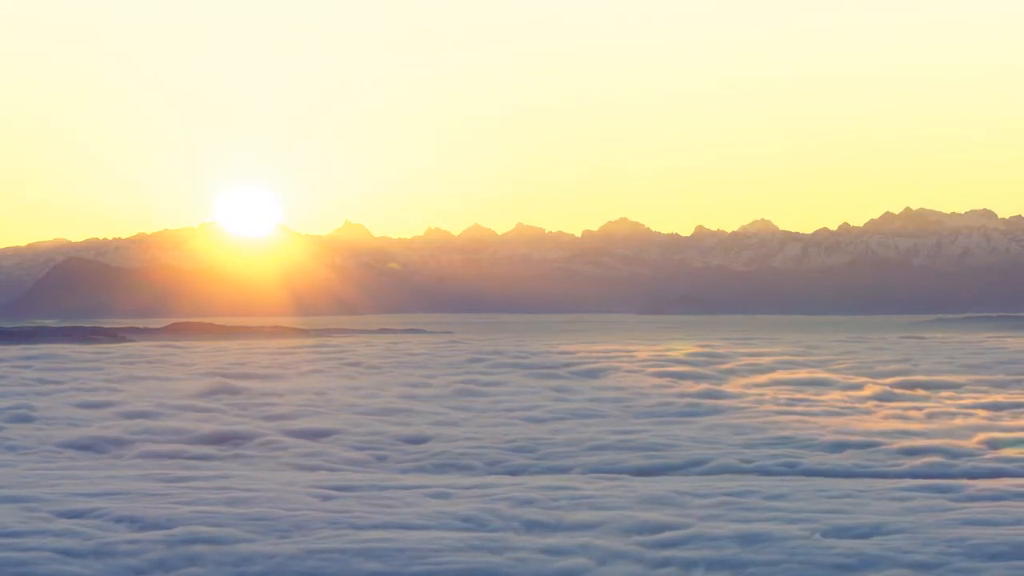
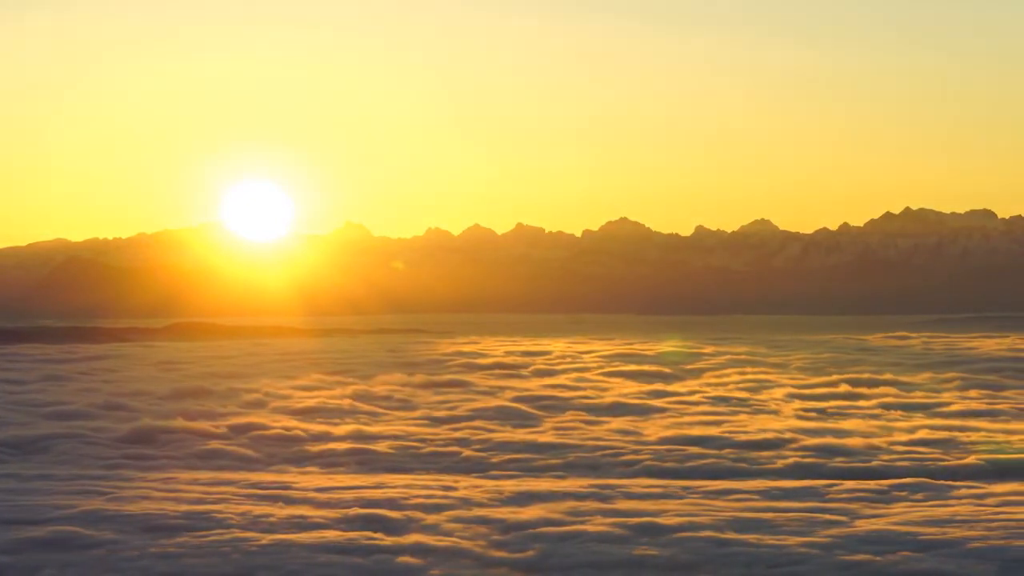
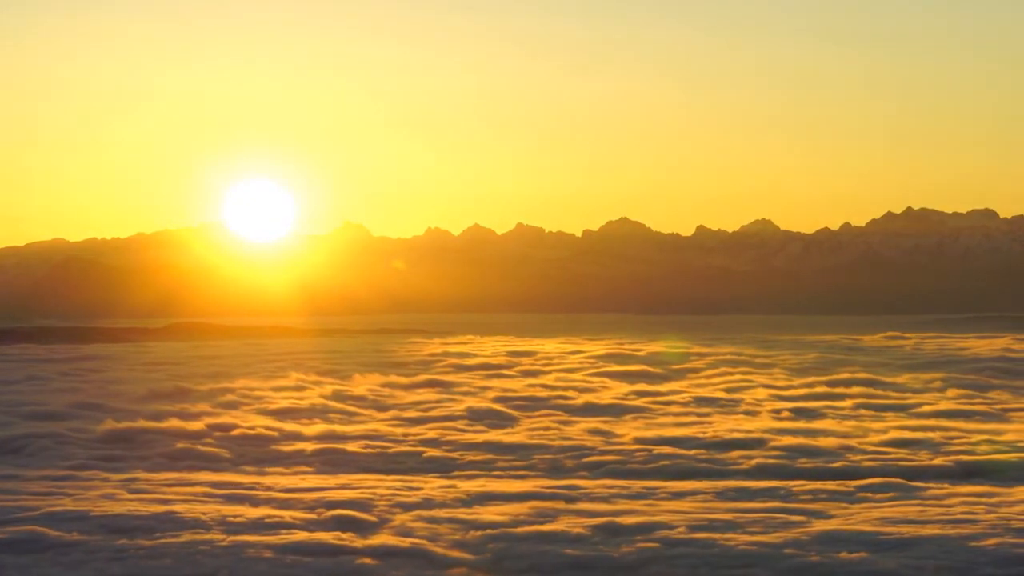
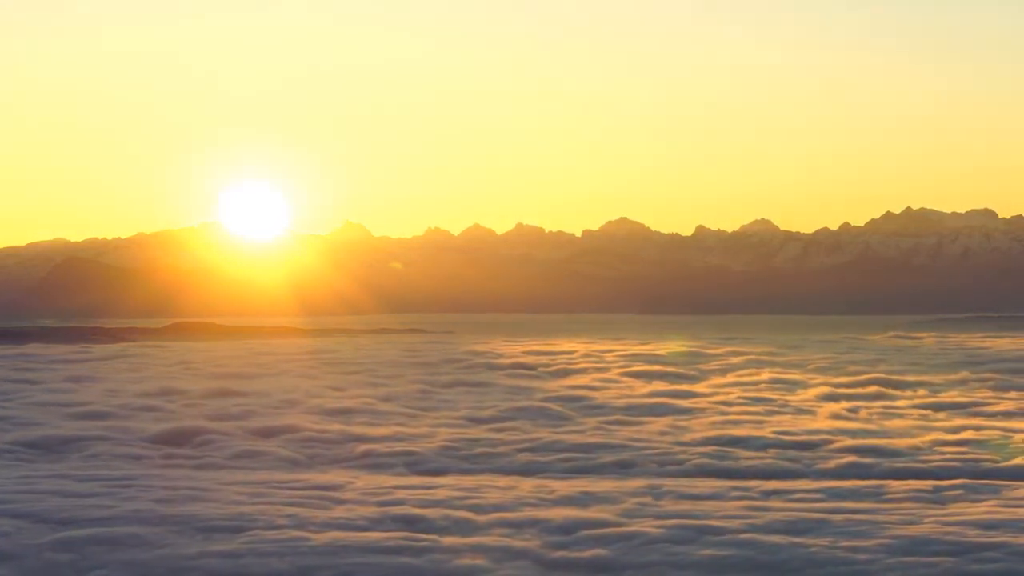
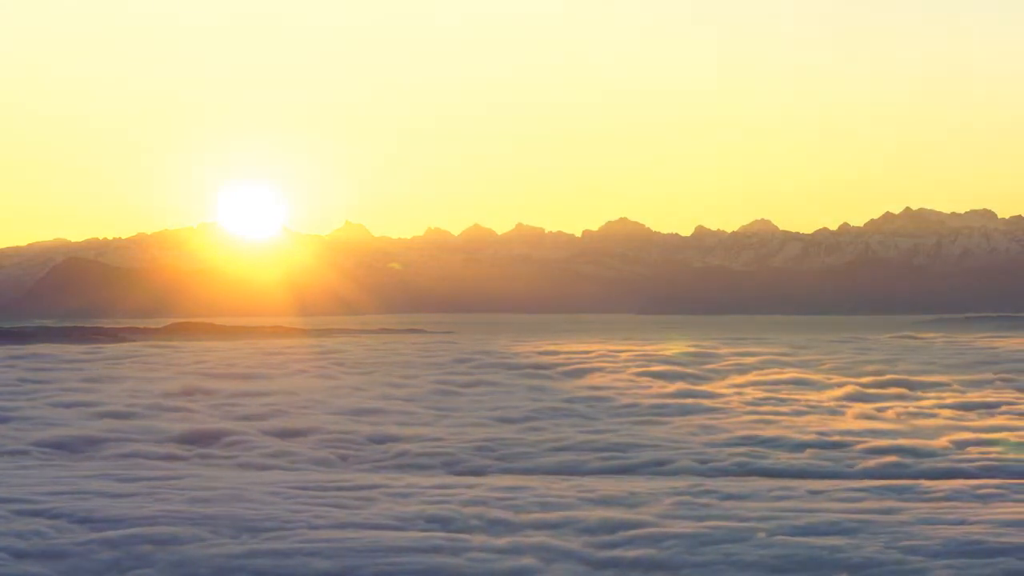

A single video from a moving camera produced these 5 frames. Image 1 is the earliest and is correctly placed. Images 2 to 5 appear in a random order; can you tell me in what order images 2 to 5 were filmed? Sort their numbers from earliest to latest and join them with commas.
5, 4, 2, 3
